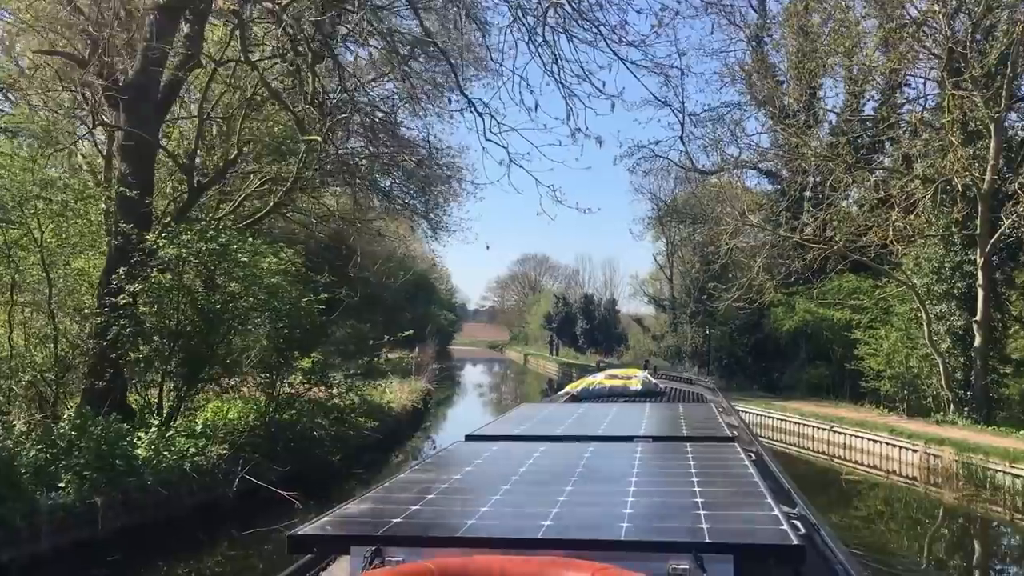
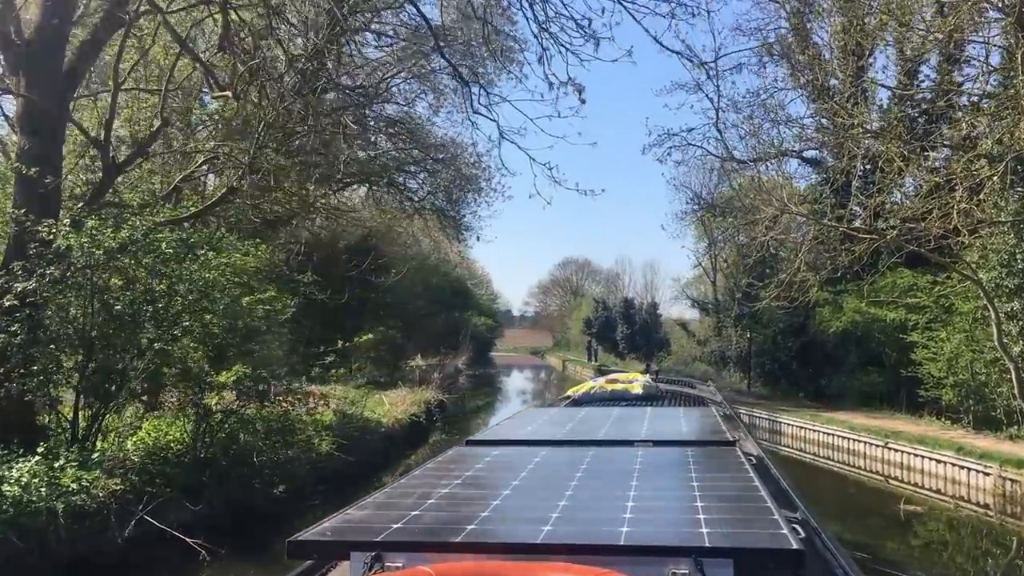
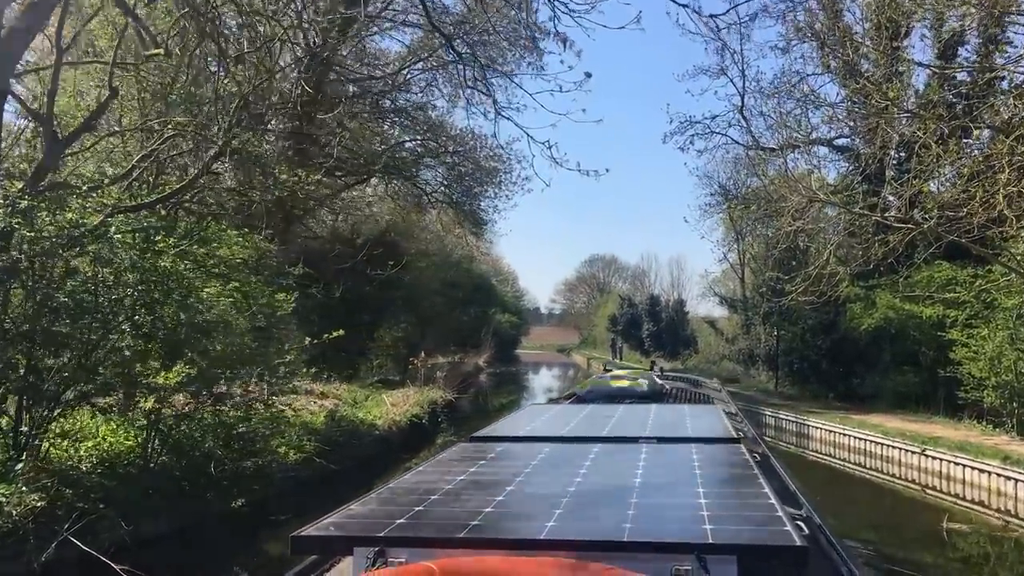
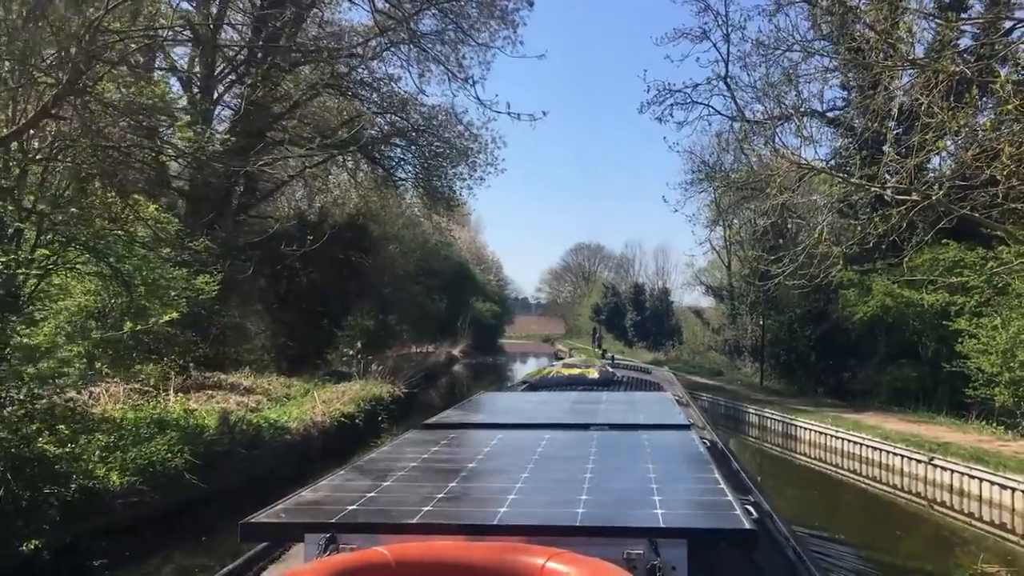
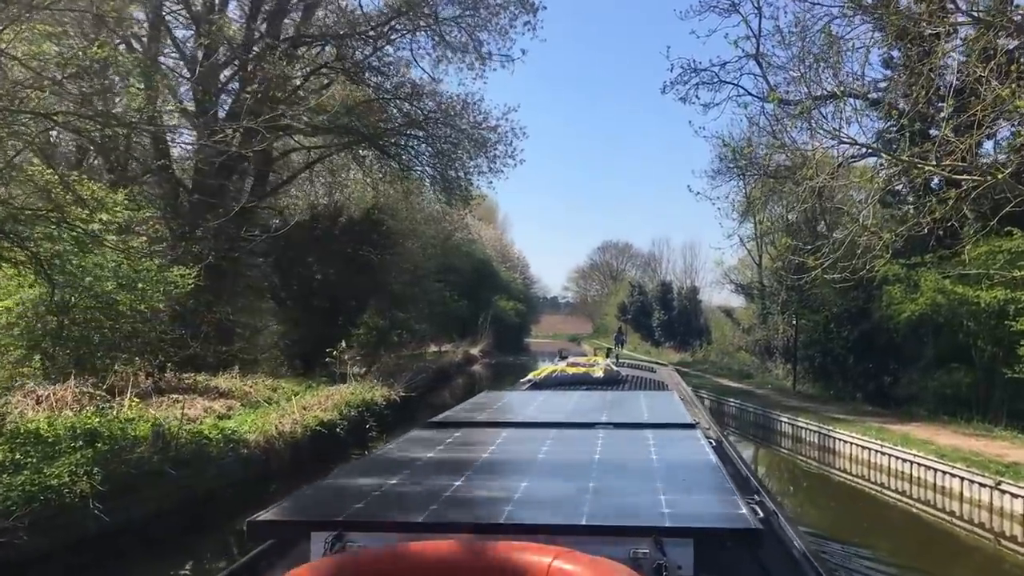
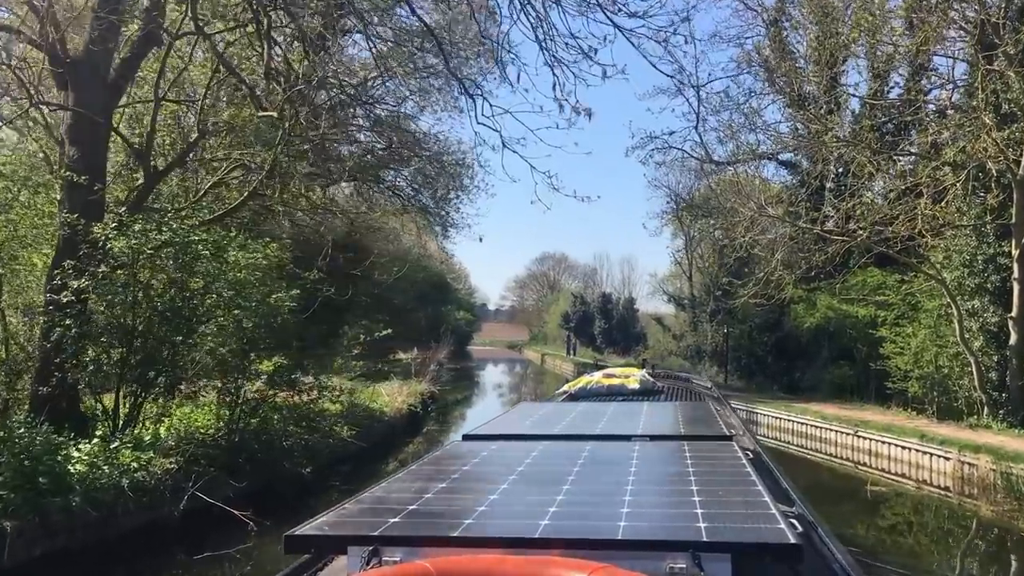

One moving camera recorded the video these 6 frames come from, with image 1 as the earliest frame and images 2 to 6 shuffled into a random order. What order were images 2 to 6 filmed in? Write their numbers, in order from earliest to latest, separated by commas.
6, 2, 3, 4, 5
